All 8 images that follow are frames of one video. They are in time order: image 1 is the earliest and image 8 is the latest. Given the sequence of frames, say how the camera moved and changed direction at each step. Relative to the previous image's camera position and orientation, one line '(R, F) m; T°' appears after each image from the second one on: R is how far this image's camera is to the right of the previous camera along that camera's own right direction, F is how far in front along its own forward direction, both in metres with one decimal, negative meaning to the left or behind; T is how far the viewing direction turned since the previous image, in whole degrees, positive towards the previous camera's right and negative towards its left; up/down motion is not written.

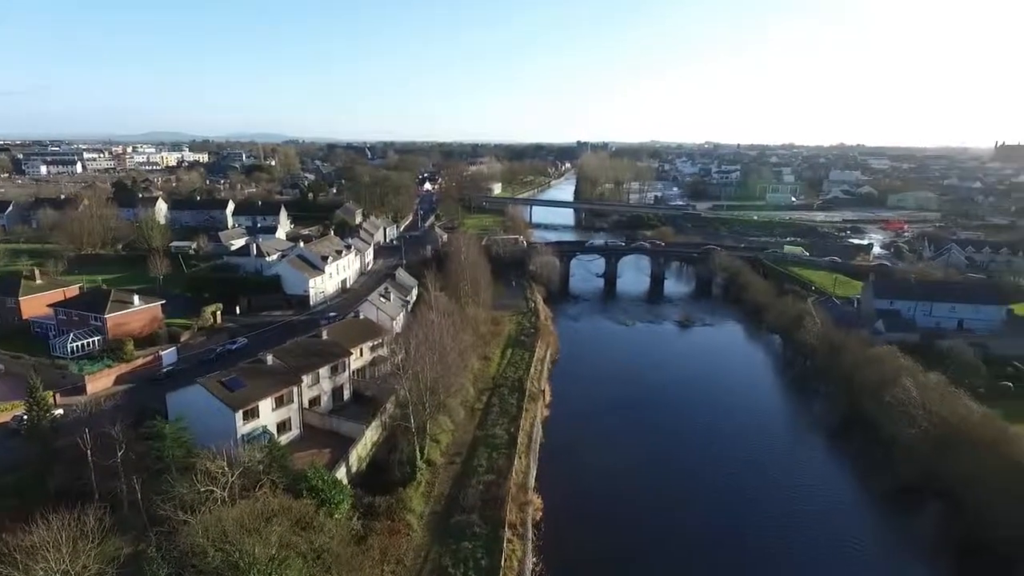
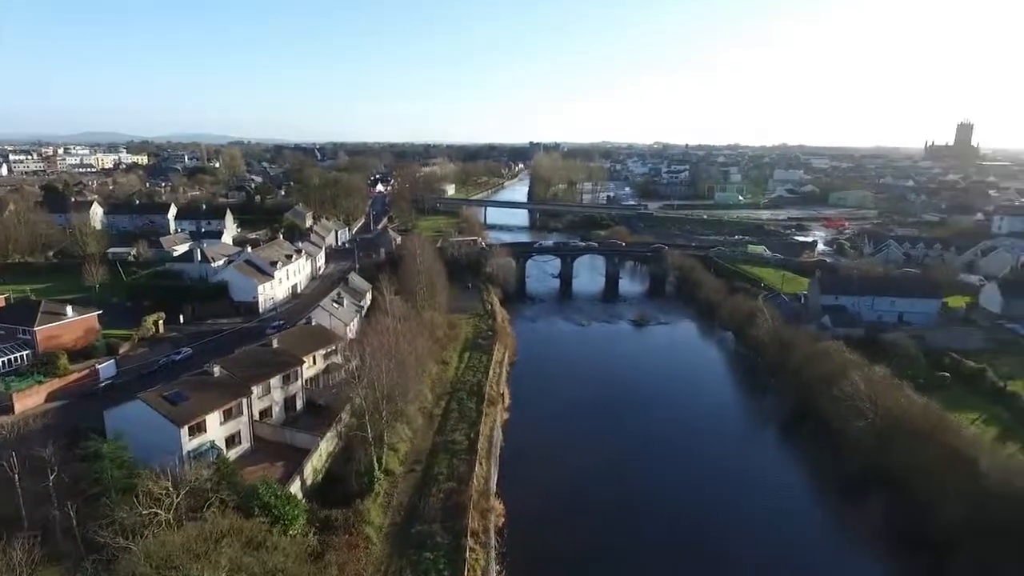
(-0.1, +0.2) m; +4°
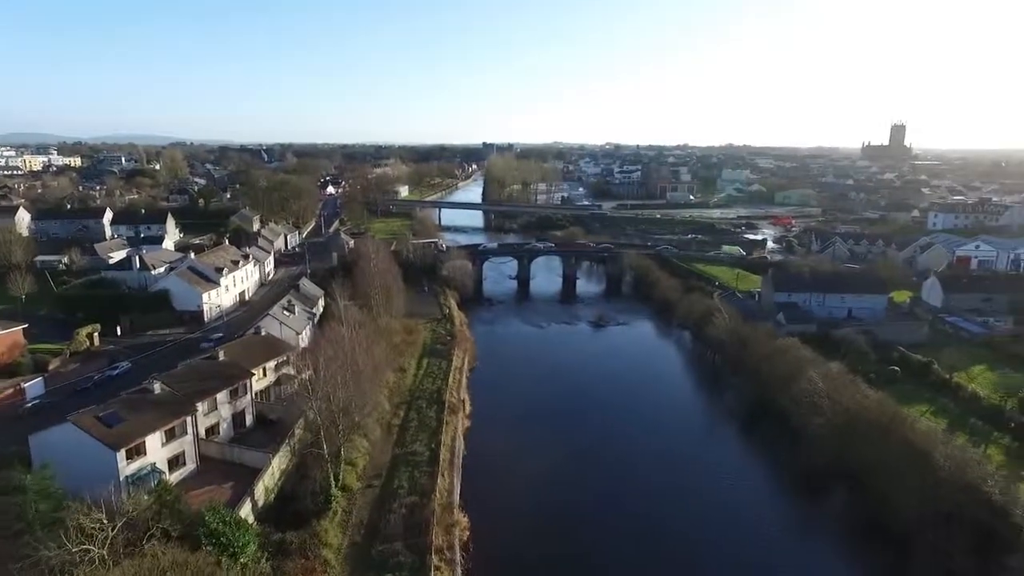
(-0.1, +0.5) m; +4°
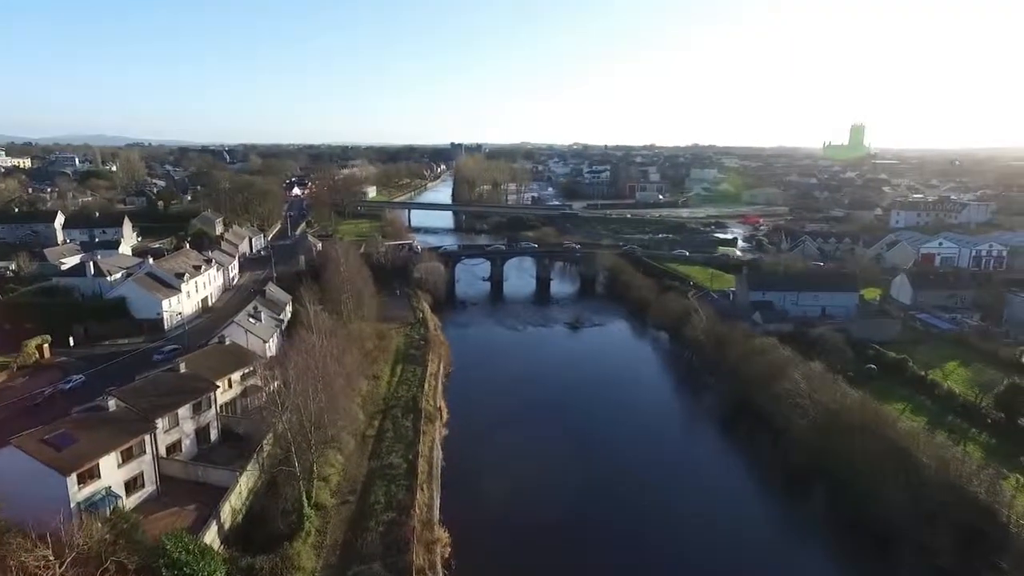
(-0.2, +0.6) m; +3°
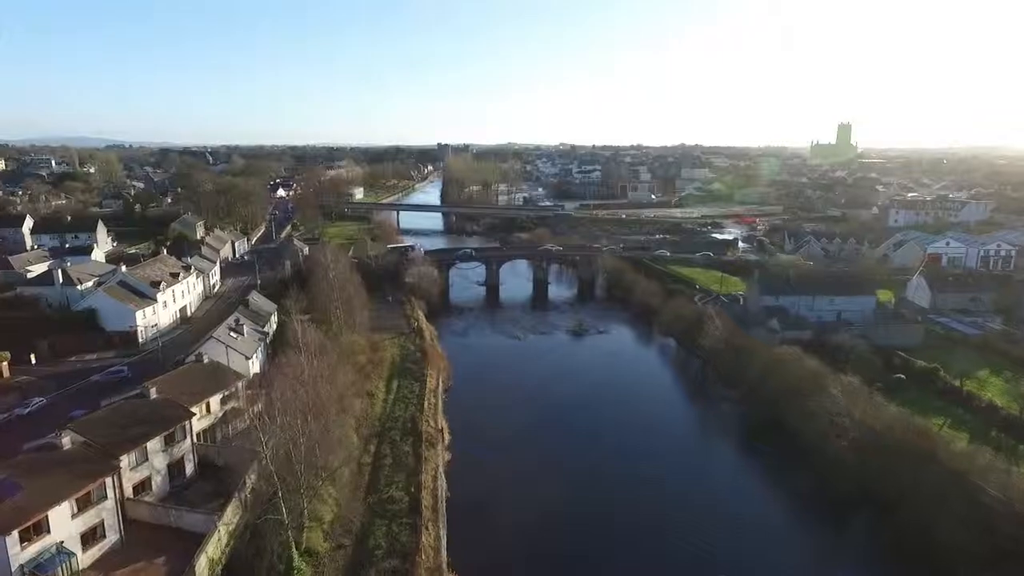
(-0.6, +1.8) m; +1°
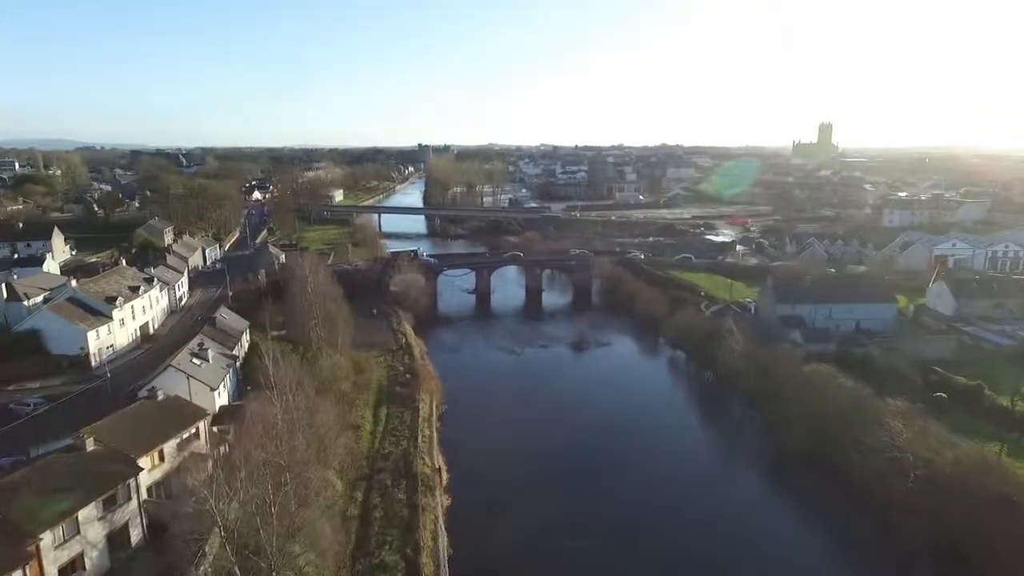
(-0.7, +2.4) m; +2°
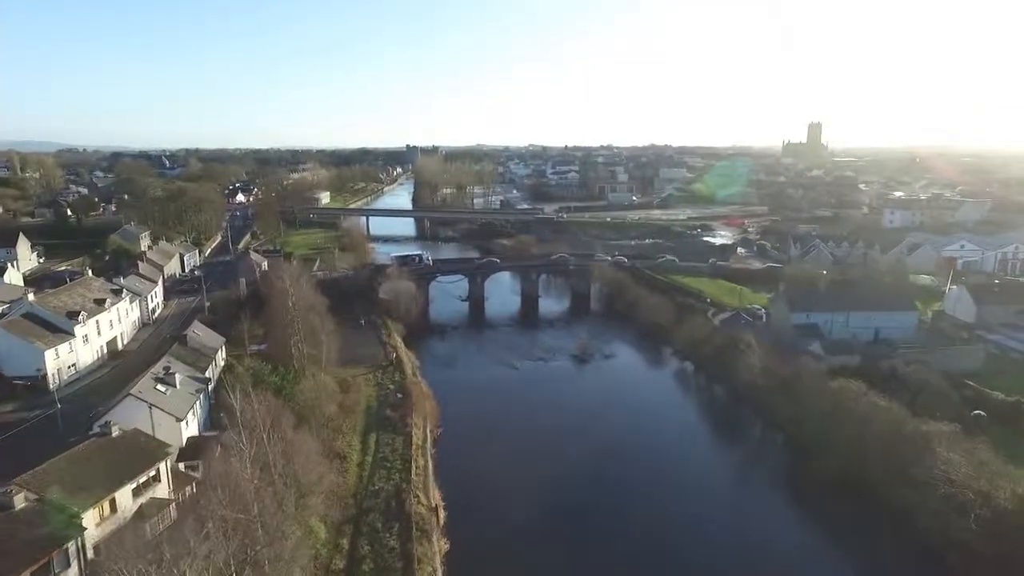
(-0.4, +1.8) m; +1°
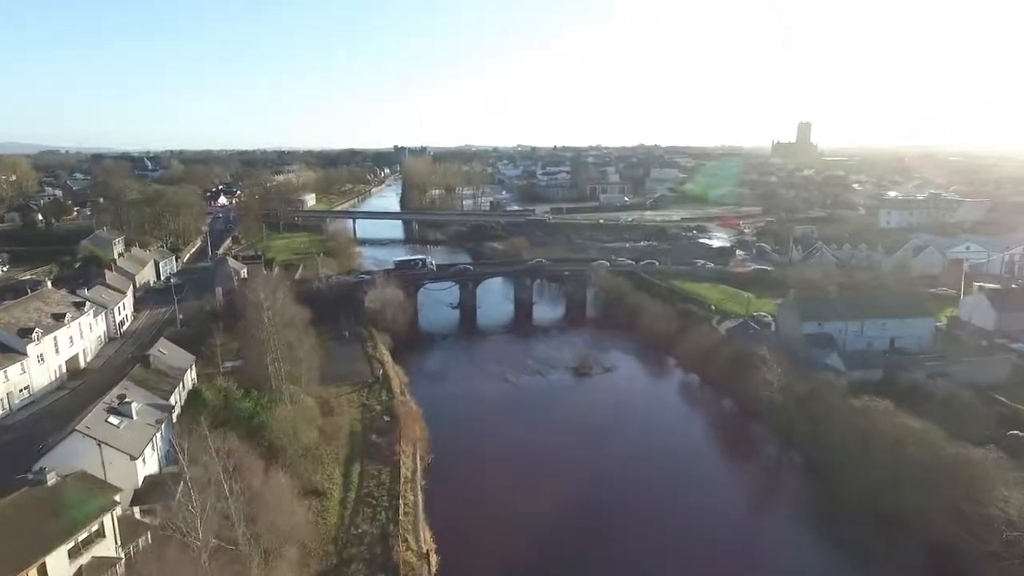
(-0.2, +1.7) m; +1°
